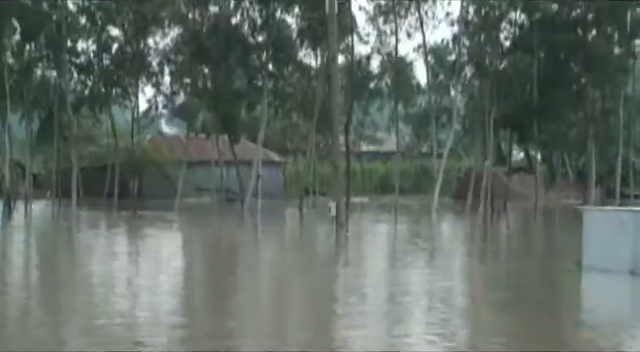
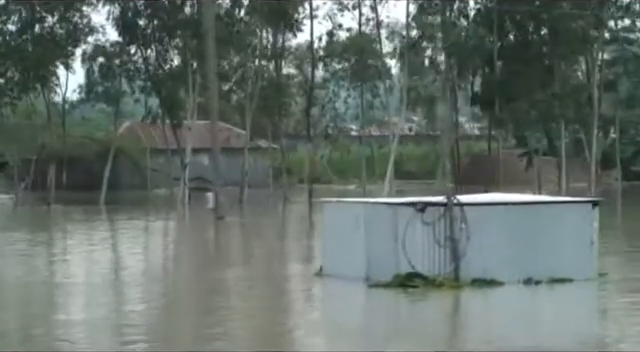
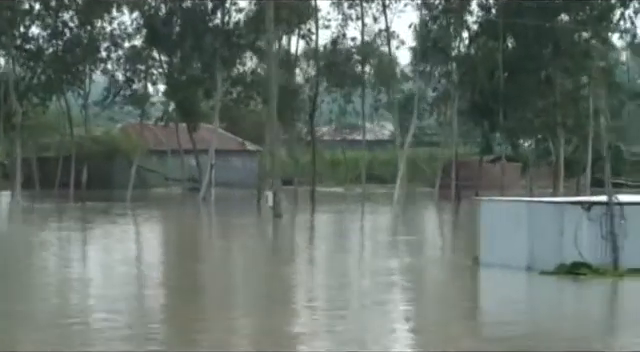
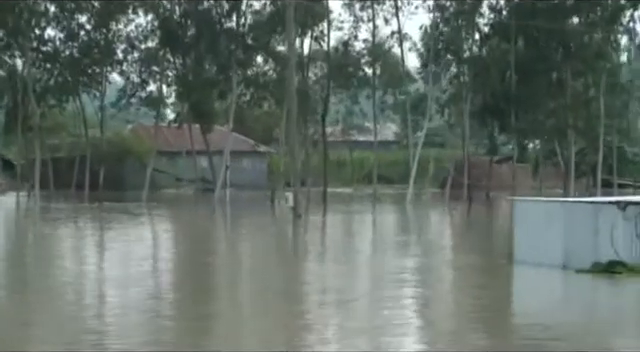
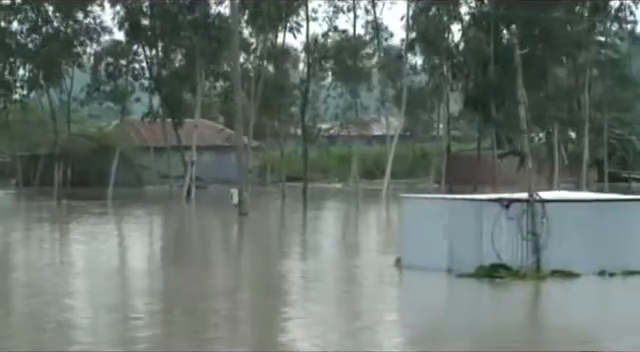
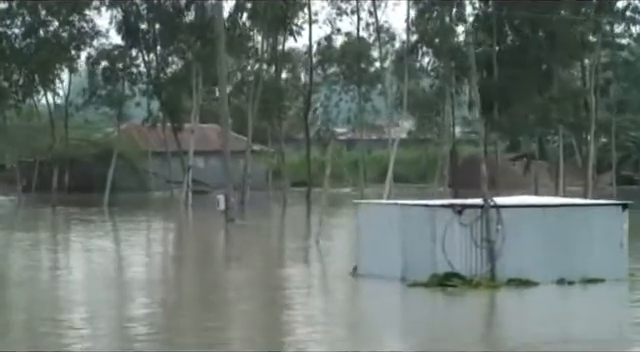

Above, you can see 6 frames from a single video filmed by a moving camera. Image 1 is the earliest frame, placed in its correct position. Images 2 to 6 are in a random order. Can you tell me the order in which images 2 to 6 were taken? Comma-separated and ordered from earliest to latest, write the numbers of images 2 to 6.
4, 3, 5, 6, 2
